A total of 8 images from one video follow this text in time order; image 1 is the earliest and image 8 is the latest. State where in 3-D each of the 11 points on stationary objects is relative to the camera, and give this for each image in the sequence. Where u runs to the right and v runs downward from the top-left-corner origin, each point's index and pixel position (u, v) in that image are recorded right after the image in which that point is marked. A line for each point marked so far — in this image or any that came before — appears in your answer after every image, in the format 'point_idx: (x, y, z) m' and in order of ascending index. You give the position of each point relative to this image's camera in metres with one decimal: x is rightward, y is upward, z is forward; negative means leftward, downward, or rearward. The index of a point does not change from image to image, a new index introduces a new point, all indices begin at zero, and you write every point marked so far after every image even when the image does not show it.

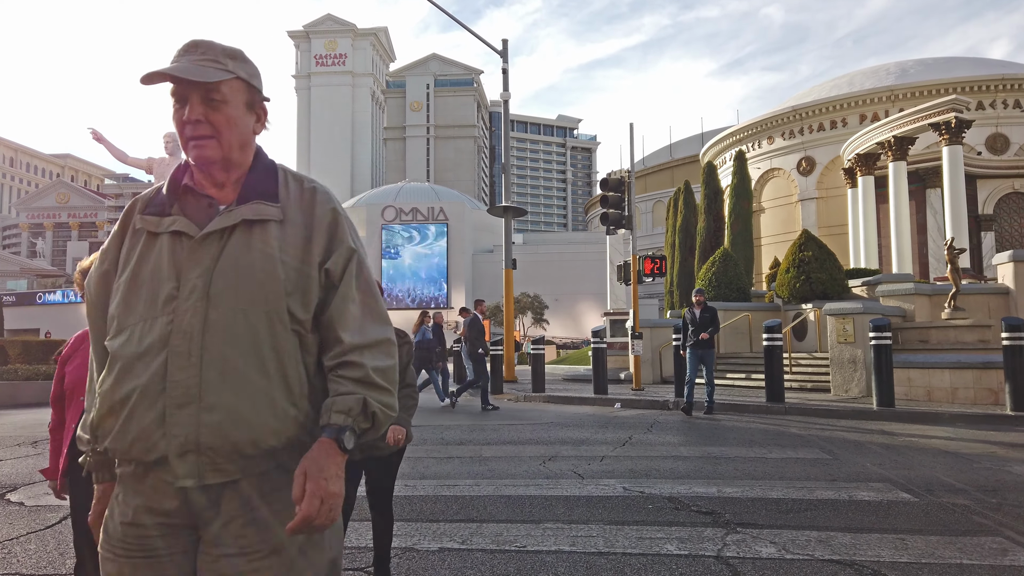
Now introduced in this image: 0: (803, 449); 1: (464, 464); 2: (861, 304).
0: (+3.0, -1.6, +7.4) m
1: (-0.5, -1.7, +6.9) m
2: (+5.9, -0.3, +12.2) m
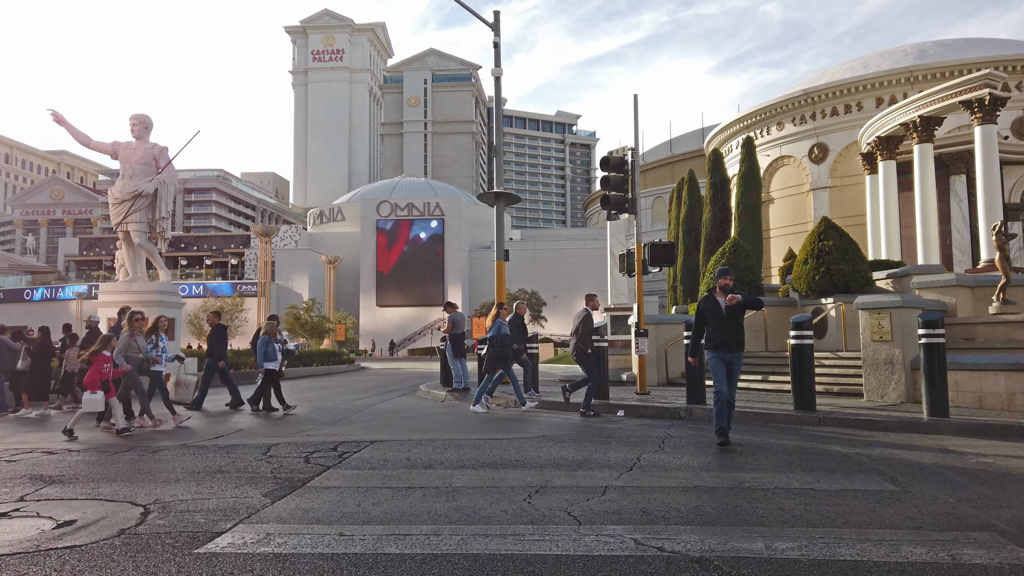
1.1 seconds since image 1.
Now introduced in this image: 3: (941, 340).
0: (+2.8, -1.5, +5.9) m
1: (-0.6, -1.5, +5.3) m
2: (+5.7, -0.1, +10.7) m
3: (+5.1, -0.6, +8.7) m
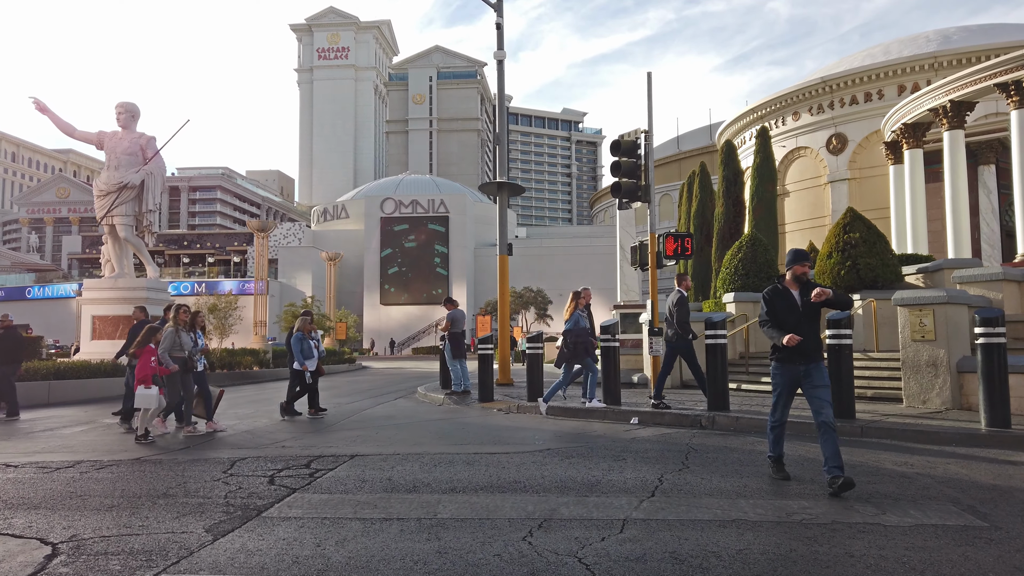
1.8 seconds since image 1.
0: (+2.8, -1.4, +4.8) m
1: (-0.6, -1.5, +4.3) m
2: (+5.7, -0.1, +9.6) m
3: (+5.1, -0.5, +7.6) m
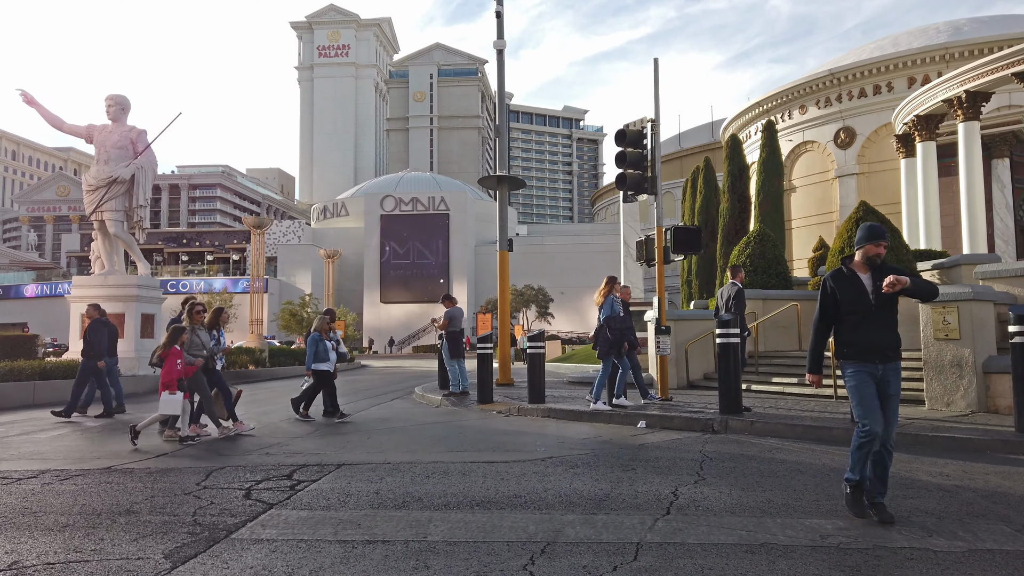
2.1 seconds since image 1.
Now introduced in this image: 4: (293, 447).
0: (+2.8, -1.4, +4.3) m
1: (-0.7, -1.4, +3.8) m
2: (+5.7, 0.0, +9.1) m
3: (+5.1, -0.5, +7.1) m
4: (-2.5, -1.8, +8.3) m
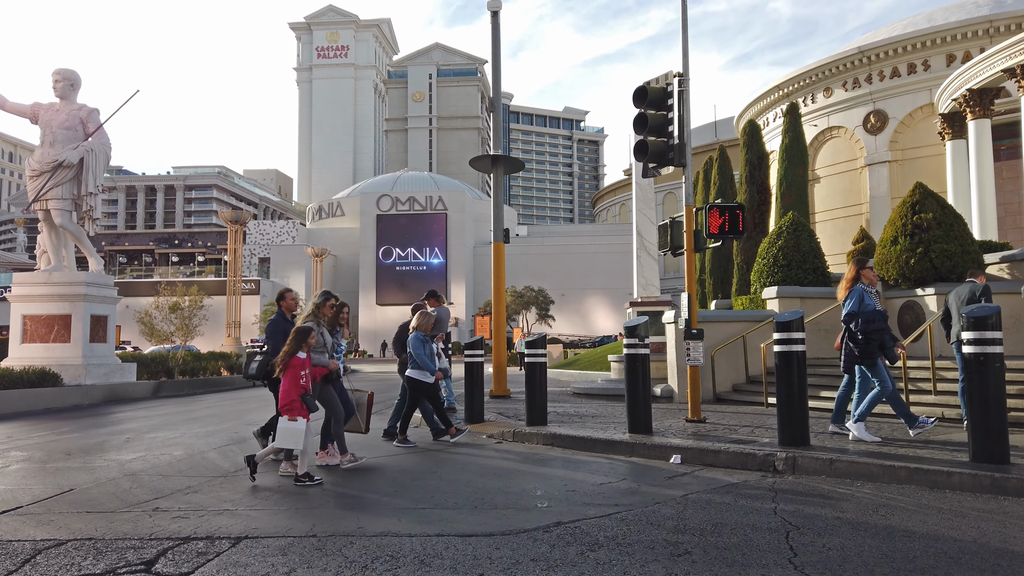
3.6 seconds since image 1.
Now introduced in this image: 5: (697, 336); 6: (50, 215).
0: (+2.7, -1.3, +2.1) m
1: (-0.7, -1.3, +1.6) m
2: (+5.6, +0.1, +6.9) m
3: (+5.0, -0.4, +4.9) m
4: (-2.6, -1.7, +6.1) m
5: (+2.2, -0.6, +8.8) m
6: (-10.8, +1.7, +17.0) m
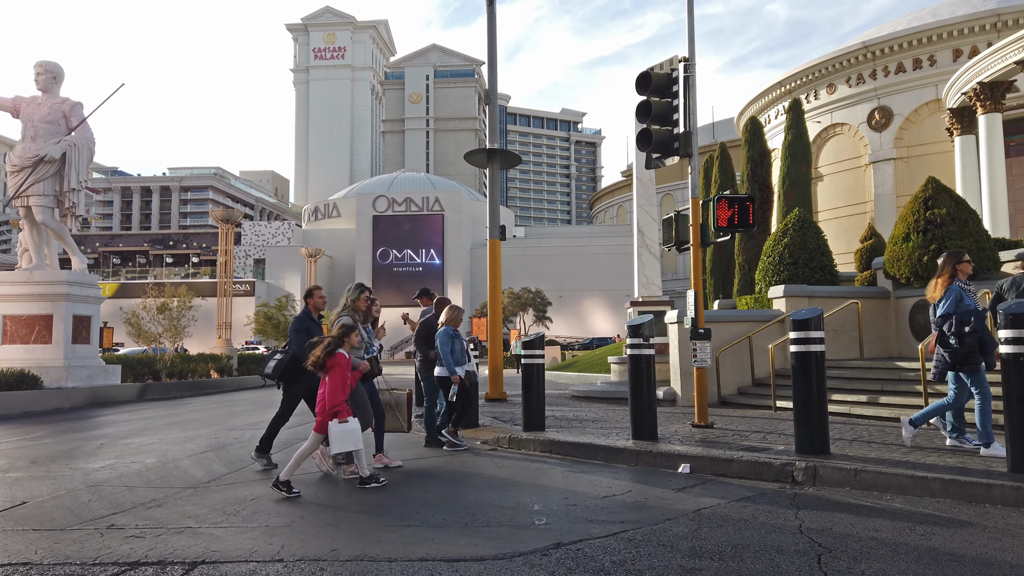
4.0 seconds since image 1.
0: (+2.7, -1.3, +1.6) m
1: (-0.7, -1.3, +1.1) m
2: (+5.6, +0.1, +6.4) m
3: (+5.0, -0.4, +4.4) m
4: (-2.6, -1.7, +5.6) m
5: (+2.2, -0.6, +8.3) m
6: (-10.9, +1.7, +16.5) m
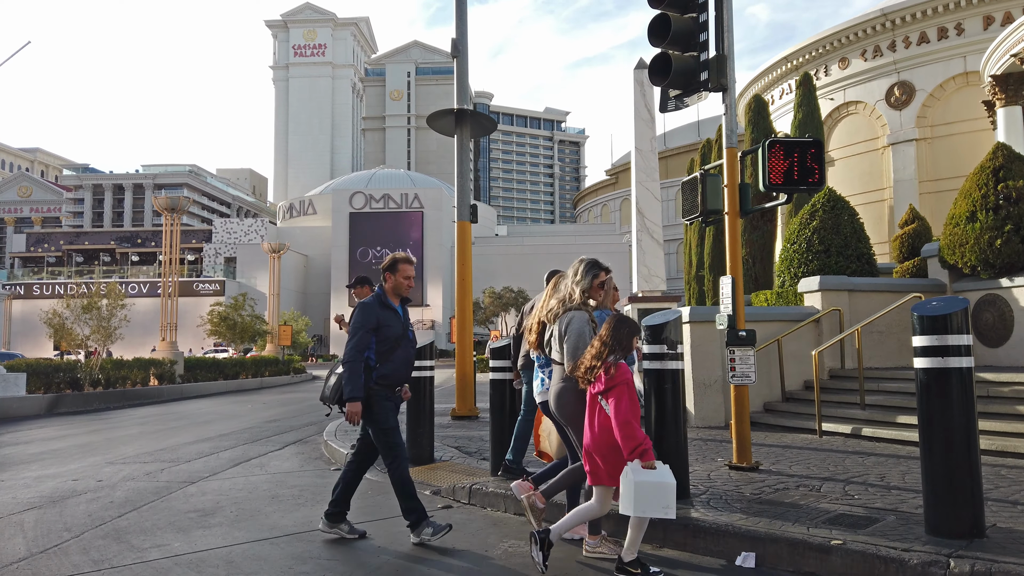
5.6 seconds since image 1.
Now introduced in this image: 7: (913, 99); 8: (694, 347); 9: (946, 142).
0: (+2.5, -1.1, -0.8) m
1: (-0.9, -1.2, -1.3) m
2: (+5.3, +0.2, +4.1) m
3: (+4.8, -0.2, +2.1) m
4: (-2.8, -1.5, +3.1) m
5: (+1.9, -0.4, +5.9) m
6: (-11.4, +1.8, +13.8) m
7: (+10.3, +4.8, +18.7) m
8: (+2.1, -0.7, +8.6) m
9: (+10.9, +3.7, +18.2) m
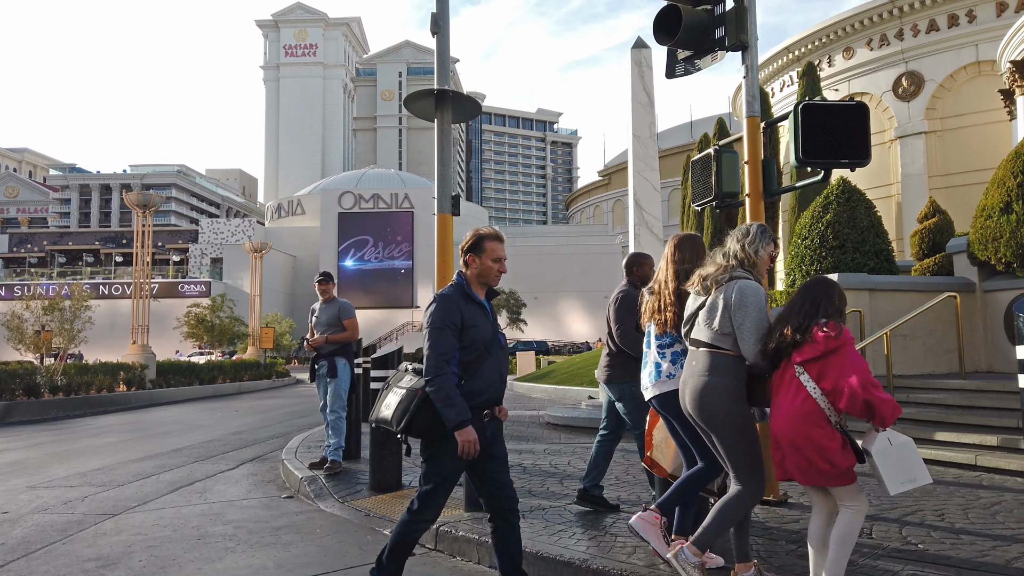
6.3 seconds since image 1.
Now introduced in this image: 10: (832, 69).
0: (+2.5, -1.1, -1.7) m
1: (-0.9, -1.1, -2.4) m
2: (+5.2, +0.3, +3.2) m
3: (+4.7, -0.2, +1.1) m
4: (-2.9, -1.5, +2.0) m
5: (+1.7, -0.4, +4.9) m
6: (-11.6, +1.9, +12.7) m
7: (+10.0, +4.8, +17.8) m
8: (+1.9, -0.7, +7.6) m
9: (+10.7, +3.7, +17.4) m
10: (+8.7, +6.0, +19.9) m
